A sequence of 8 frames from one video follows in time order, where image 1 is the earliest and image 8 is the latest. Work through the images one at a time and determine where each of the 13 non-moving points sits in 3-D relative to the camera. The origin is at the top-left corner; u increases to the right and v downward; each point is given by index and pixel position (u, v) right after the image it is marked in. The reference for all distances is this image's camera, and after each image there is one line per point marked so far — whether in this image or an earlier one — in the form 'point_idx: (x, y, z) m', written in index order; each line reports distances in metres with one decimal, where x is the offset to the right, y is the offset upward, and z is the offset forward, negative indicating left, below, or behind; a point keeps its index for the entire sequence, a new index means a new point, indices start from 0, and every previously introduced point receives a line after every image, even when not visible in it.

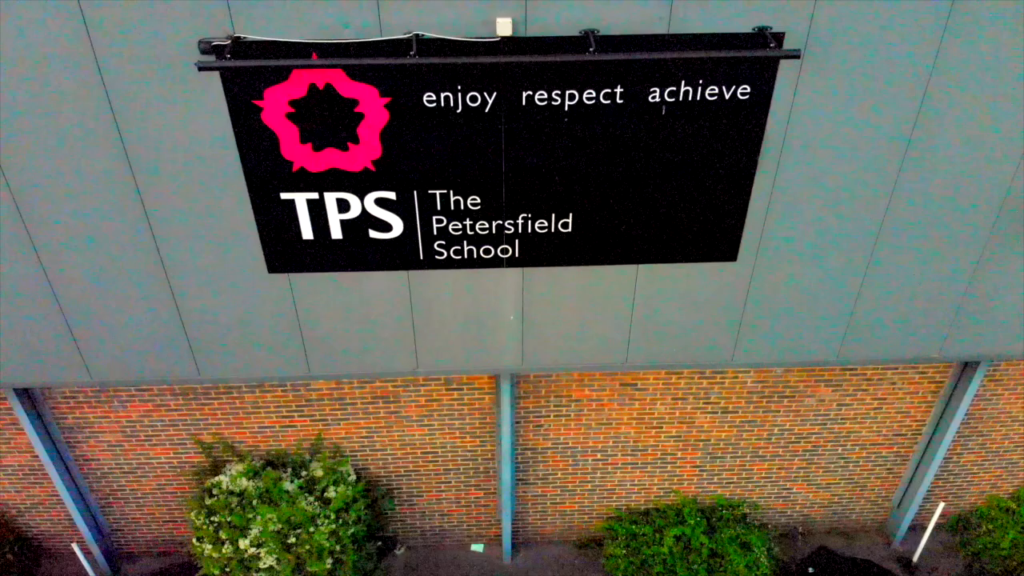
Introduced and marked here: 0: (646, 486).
0: (+1.3, -2.1, +7.9) m
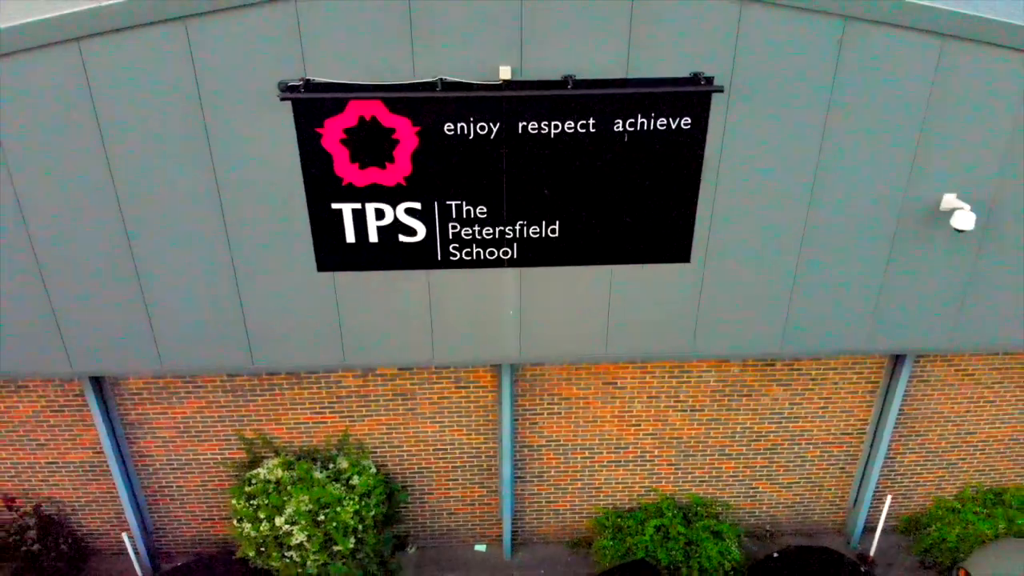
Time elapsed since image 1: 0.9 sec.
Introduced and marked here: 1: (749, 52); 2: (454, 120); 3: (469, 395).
0: (+1.3, -2.2, +8.7) m
1: (+1.8, +1.9, +6.1) m
2: (-0.5, +1.4, +6.2) m
3: (-0.4, -1.1, +7.9) m
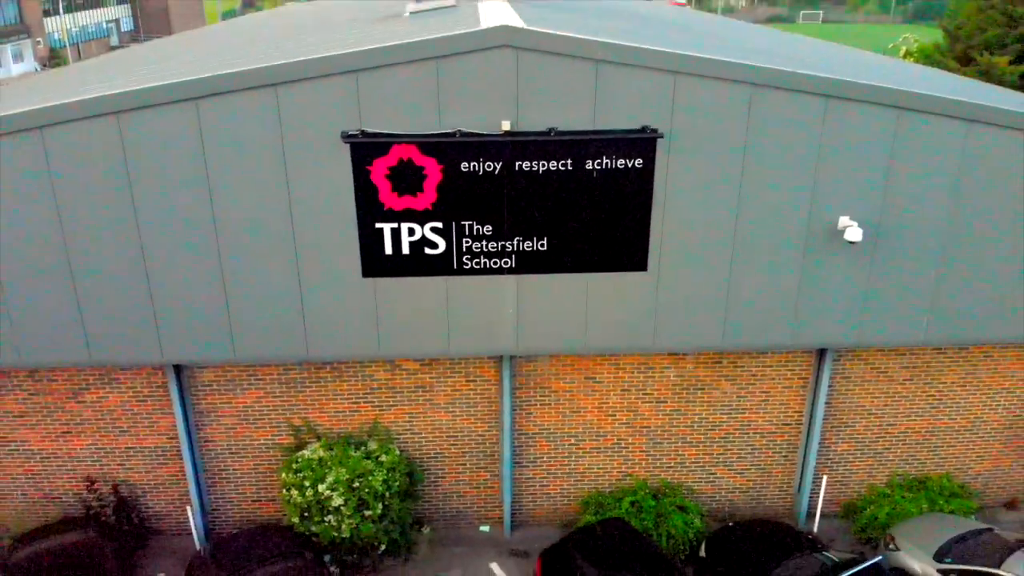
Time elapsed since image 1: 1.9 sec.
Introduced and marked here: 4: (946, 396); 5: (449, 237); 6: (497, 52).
0: (+1.3, -2.5, +10.3) m
1: (+1.8, +1.9, +8.3) m
2: (-0.5, +1.4, +8.4) m
3: (-0.4, -1.2, +9.7) m
4: (+5.9, -1.4, +10.2) m
5: (-0.7, +0.6, +8.7) m
6: (-0.2, +2.5, +8.0) m
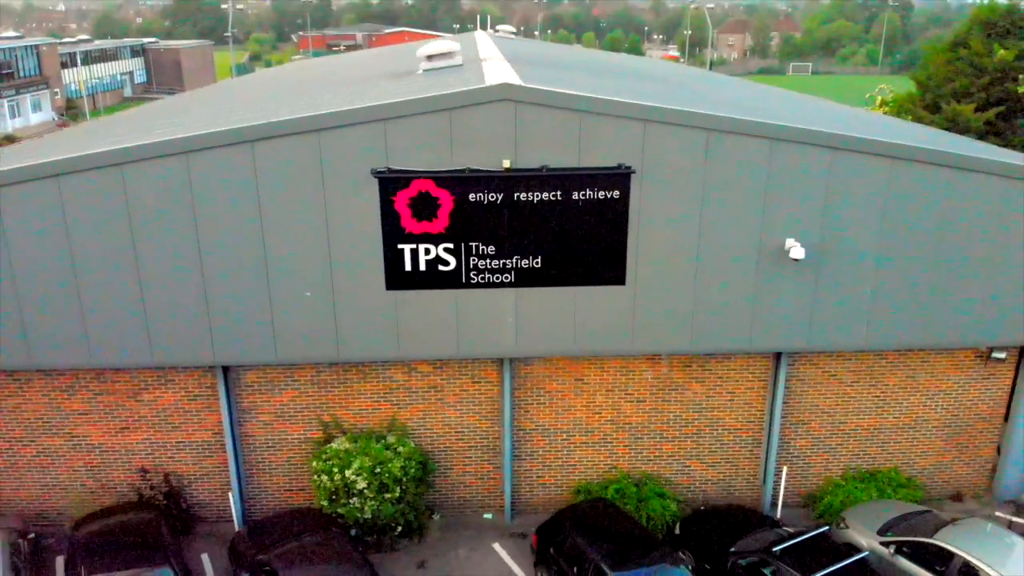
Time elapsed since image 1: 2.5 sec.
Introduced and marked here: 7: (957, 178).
0: (+1.3, -2.7, +11.8) m
1: (+1.8, +1.8, +10.0) m
2: (-0.5, +1.3, +10.1) m
3: (-0.5, -1.5, +11.3) m
4: (+5.9, -1.7, +11.8) m
5: (-0.7, +0.5, +10.3) m
6: (-0.2, +2.4, +9.8) m
7: (+6.1, +1.5, +10.4) m
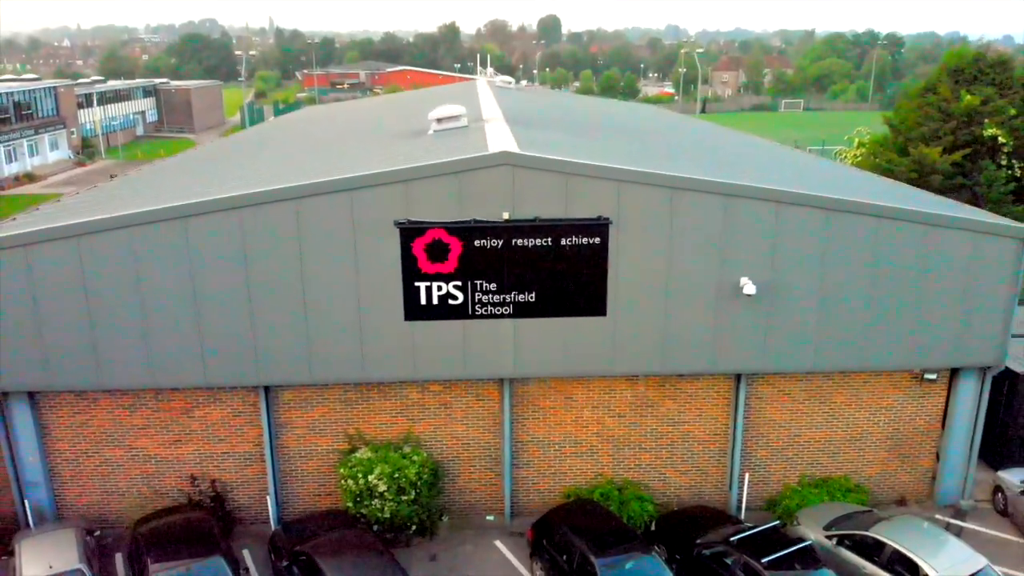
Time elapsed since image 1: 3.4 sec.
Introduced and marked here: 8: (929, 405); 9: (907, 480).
0: (+1.3, -3.3, +13.6) m
1: (+1.8, +1.3, +12.0) m
2: (-0.5, +0.8, +12.1) m
3: (-0.5, -2.0, +13.1) m
4: (+5.8, -2.2, +13.6) m
5: (-0.7, 0.0, +12.3) m
6: (-0.2, +1.9, +11.8) m
7: (+6.1, +1.0, +12.4) m
8: (+7.5, -2.1, +13.8) m
9: (+7.4, -3.6, +14.2) m
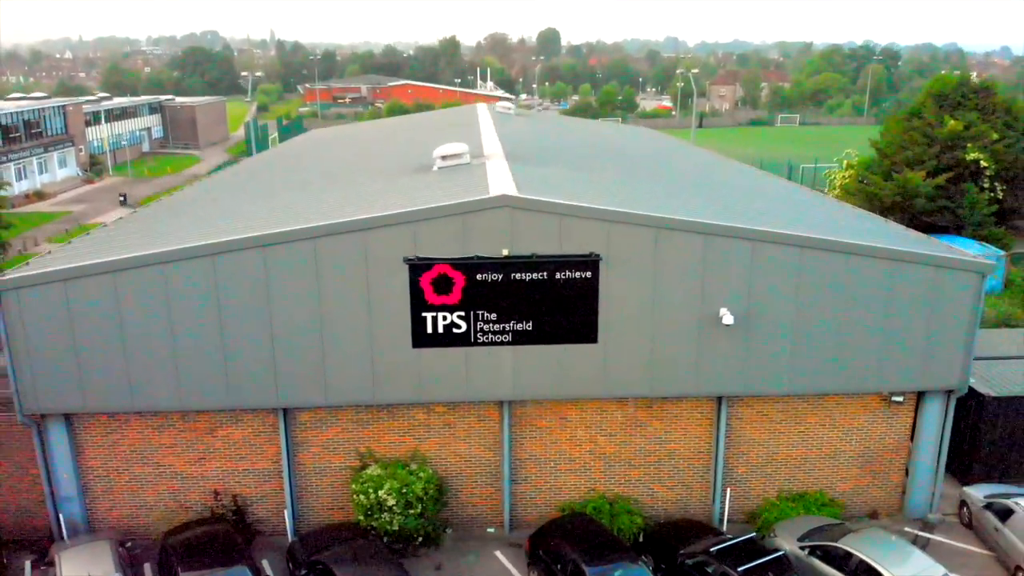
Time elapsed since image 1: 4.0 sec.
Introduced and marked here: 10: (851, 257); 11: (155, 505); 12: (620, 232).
0: (+1.3, -3.8, +14.7) m
1: (+1.8, +0.8, +13.2) m
2: (-0.5, +0.3, +13.2) m
3: (-0.5, -2.5, +14.2) m
4: (+5.8, -2.8, +14.7) m
5: (-0.8, -0.6, +13.4) m
6: (-0.2, +1.4, +12.9) m
7: (+6.0, +0.5, +13.6) m
8: (+7.5, -2.7, +14.9) m
9: (+7.3, -4.1, +15.3) m
10: (+6.0, +0.5, +13.5) m
11: (-6.8, -4.1, +14.5) m
12: (+1.9, +1.0, +13.1) m
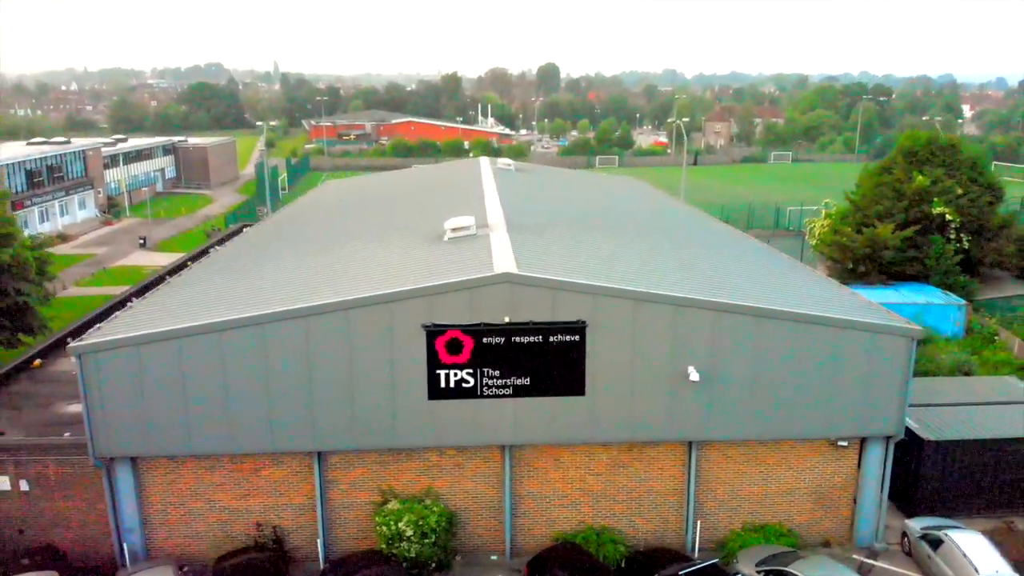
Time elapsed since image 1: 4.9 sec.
0: (+1.3, -5.1, +17.0) m
1: (+1.8, -0.5, +15.7) m
2: (-0.5, -1.0, +15.7) m
3: (-0.5, -3.8, +16.6) m
4: (+5.8, -4.1, +17.1) m
5: (-0.7, -1.9, +15.8) m
6: (-0.2, +0.1, +15.5) m
7: (+6.1, -0.8, +16.0) m
8: (+7.5, -4.0, +17.2) m
9: (+7.4, -5.5, +17.6) m
10: (+6.0, -0.7, +16.0) m
11: (-6.8, -5.4, +16.9) m
12: (+1.9, -0.3, +15.6) m
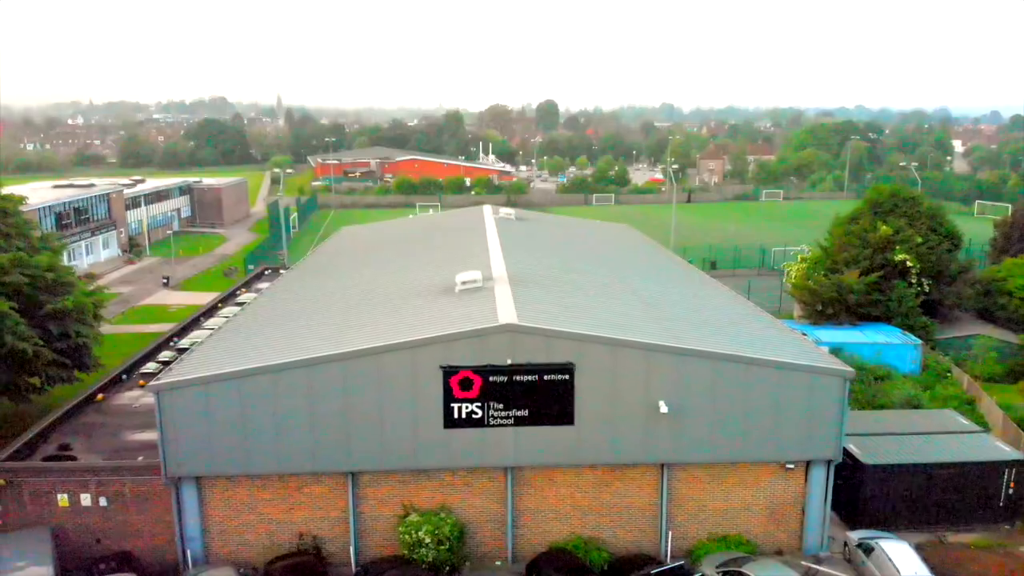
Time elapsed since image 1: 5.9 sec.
0: (+1.3, -6.4, +20.2) m
1: (+1.8, -1.7, +19.1) m
2: (-0.5, -2.2, +19.0) m
3: (-0.4, -5.1, +19.8) m
4: (+5.9, -5.4, +20.3) m
5: (-0.7, -3.1, +19.2) m
6: (-0.2, -1.1, +18.9) m
7: (+6.1, -2.0, +19.4) m
8: (+7.6, -5.3, +20.5) m
9: (+7.4, -6.8, +20.8) m
10: (+6.1, -2.0, +19.4) m
11: (-6.8, -6.7, +20.0) m
12: (+1.9, -1.5, +19.0) m
